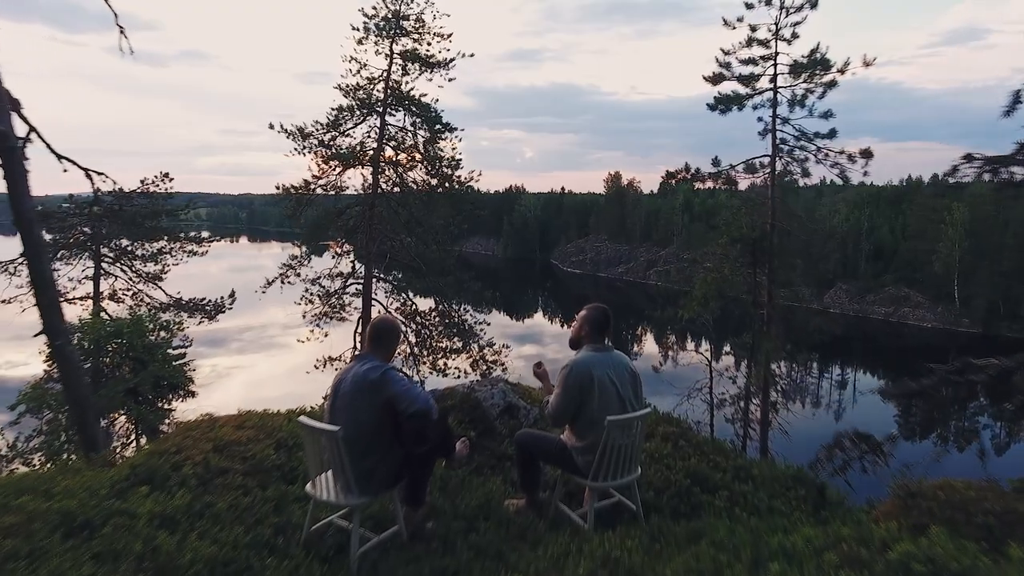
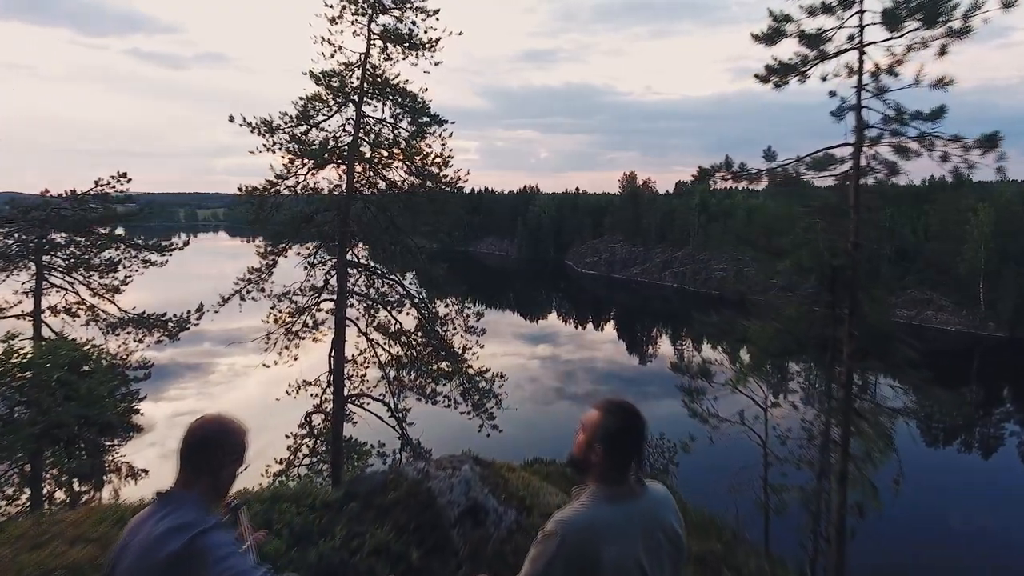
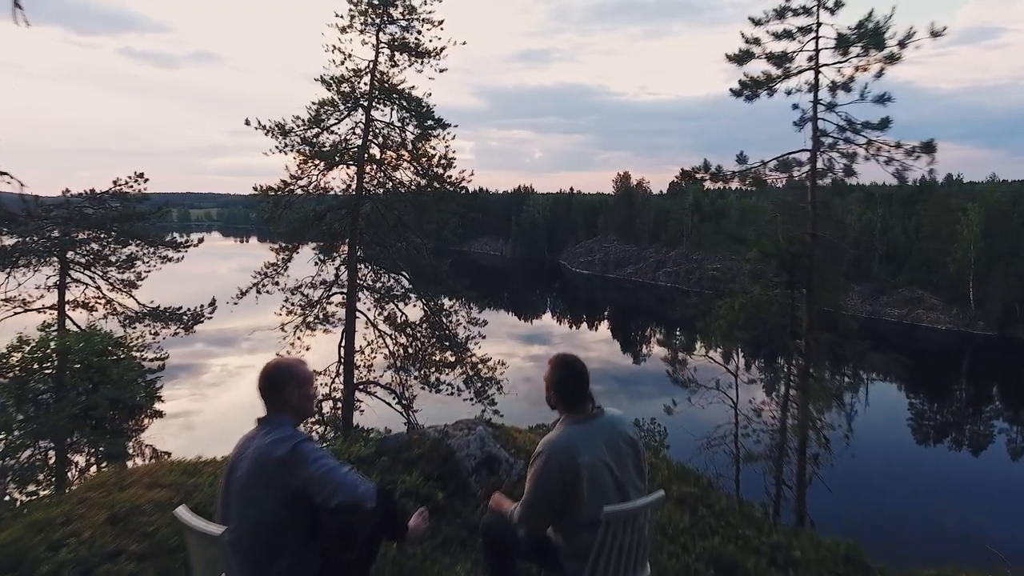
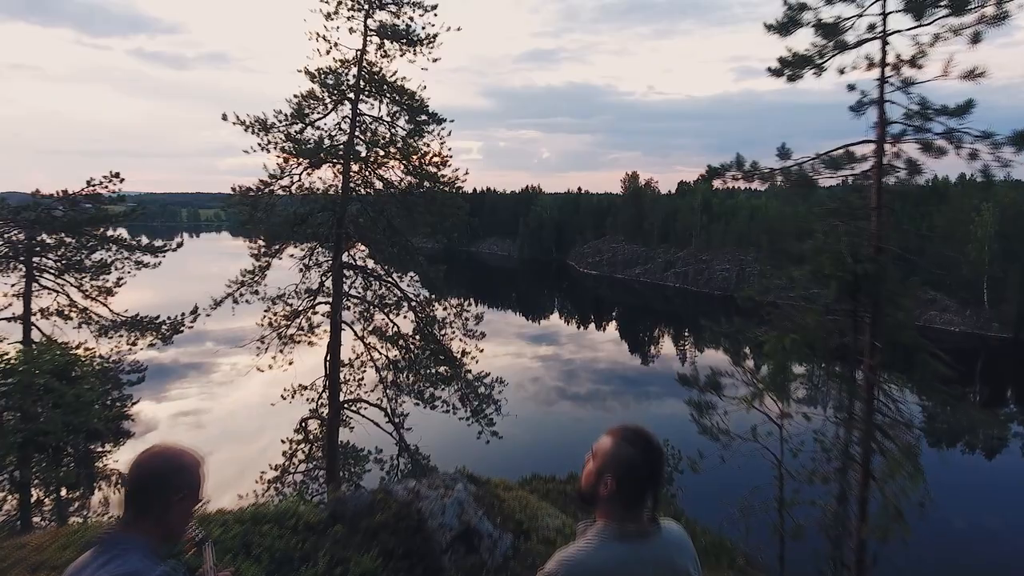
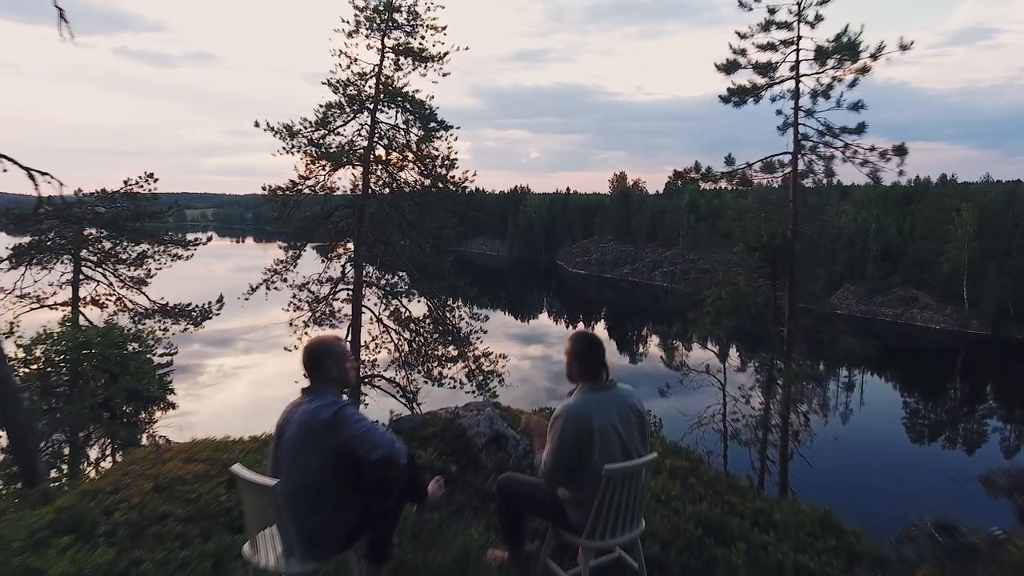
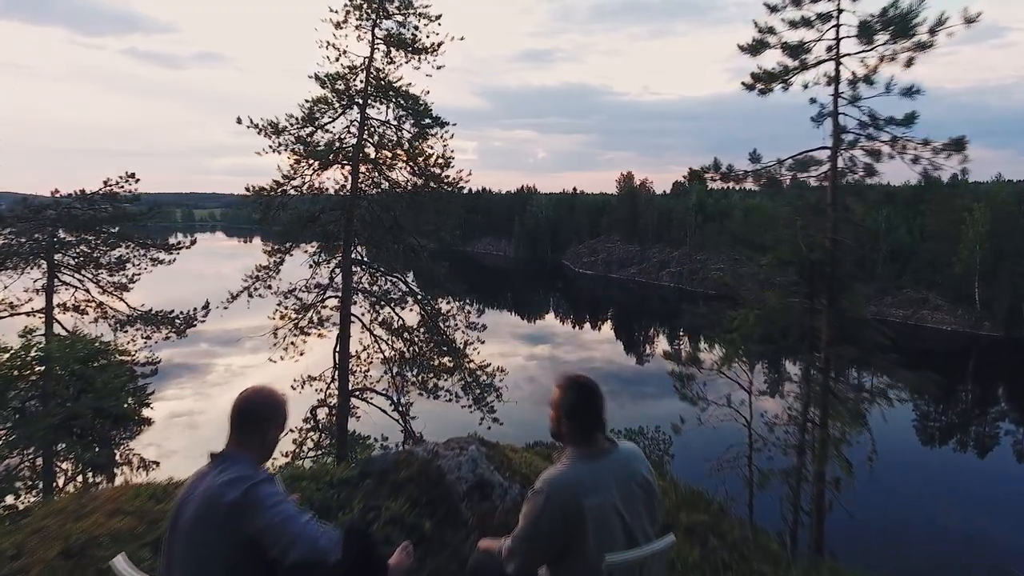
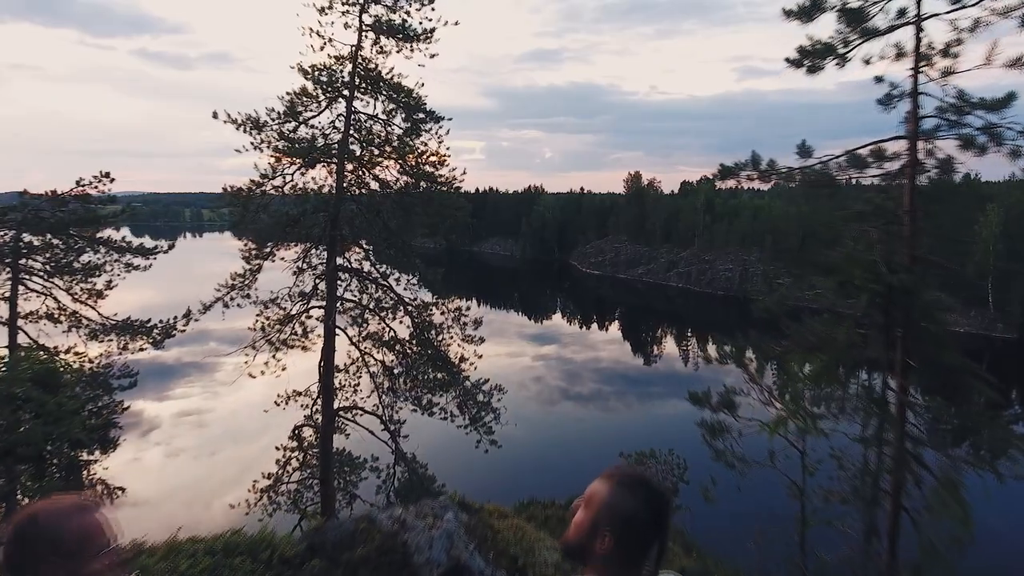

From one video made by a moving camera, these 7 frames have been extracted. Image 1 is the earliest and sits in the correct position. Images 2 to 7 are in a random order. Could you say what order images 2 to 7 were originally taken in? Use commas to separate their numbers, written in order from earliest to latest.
5, 3, 6, 2, 4, 7
